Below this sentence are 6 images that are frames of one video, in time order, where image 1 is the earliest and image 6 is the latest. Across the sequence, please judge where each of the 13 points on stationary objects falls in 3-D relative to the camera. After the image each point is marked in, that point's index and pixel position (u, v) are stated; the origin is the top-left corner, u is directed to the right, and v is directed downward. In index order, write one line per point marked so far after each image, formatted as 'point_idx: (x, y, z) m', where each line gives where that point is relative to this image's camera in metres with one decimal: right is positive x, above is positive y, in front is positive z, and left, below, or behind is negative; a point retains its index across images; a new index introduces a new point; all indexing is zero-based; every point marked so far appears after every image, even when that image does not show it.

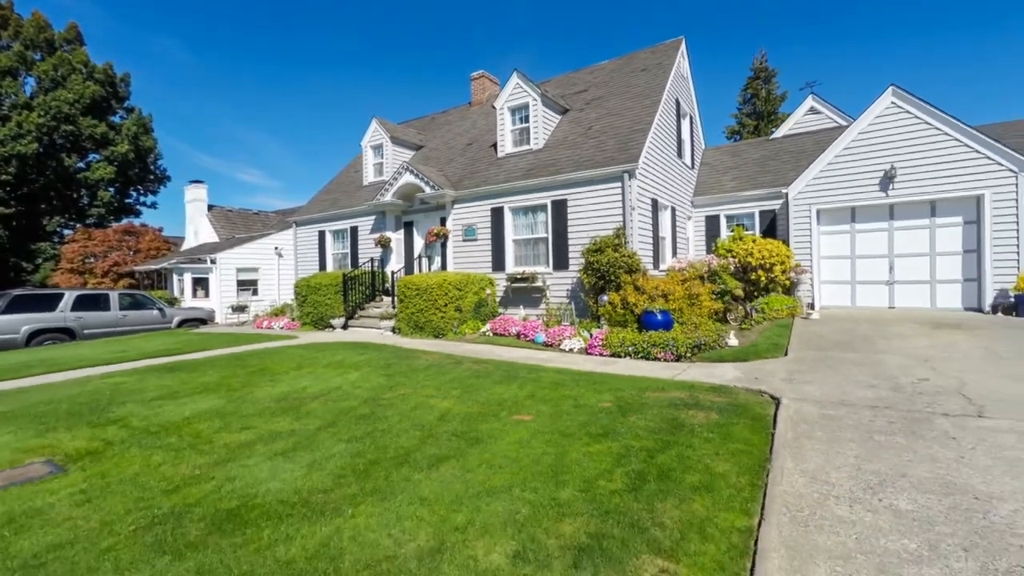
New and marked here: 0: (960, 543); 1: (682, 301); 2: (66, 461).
0: (+2.5, -1.4, +2.4) m
1: (+3.7, -0.3, +9.8) m
2: (-4.2, -1.6, +4.2) m
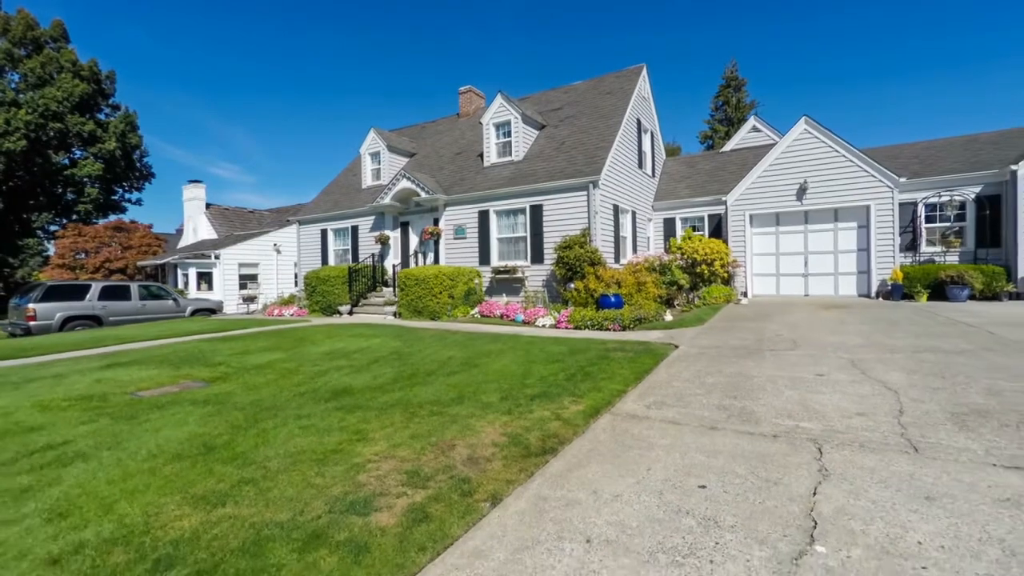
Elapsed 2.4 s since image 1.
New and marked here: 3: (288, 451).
0: (+2.3, -1.1, +4.9) m
1: (+3.3, 0.0, +12.3) m
2: (-4.4, -1.3, +6.4) m
3: (-1.8, -1.3, +3.4) m
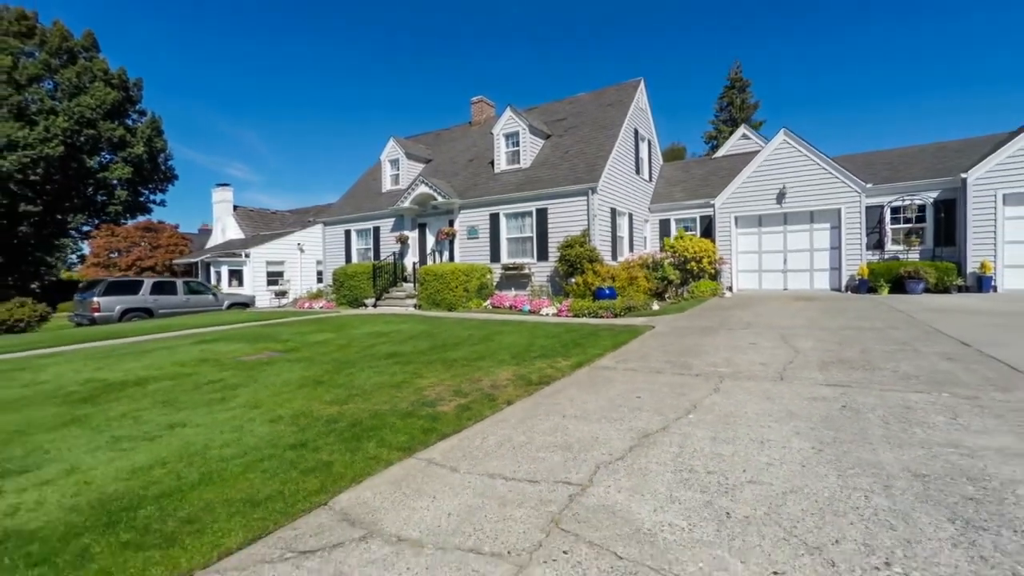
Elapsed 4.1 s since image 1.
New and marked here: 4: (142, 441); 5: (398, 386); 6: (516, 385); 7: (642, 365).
0: (+2.5, -0.9, +6.6) m
1: (+3.5, +0.2, +14.0) m
2: (-4.2, -1.1, +8.2) m
3: (-1.7, -1.1, +5.2) m
4: (-3.0, -1.2, +3.6) m
5: (-1.3, -1.1, +5.0) m
6: (0.0, -1.1, +5.1) m
7: (+1.7, -1.0, +5.9) m
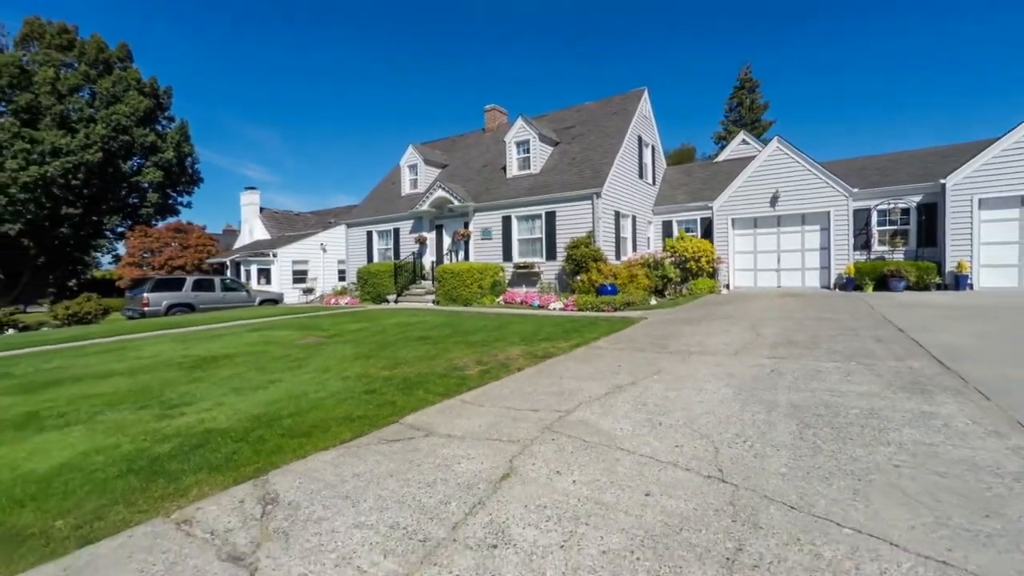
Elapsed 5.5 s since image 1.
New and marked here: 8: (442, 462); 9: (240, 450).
0: (+2.6, -0.9, +7.9) m
1: (+3.9, +0.3, +15.2) m
2: (-4.0, -1.0, +9.6) m
3: (-1.6, -1.0, +6.6) m
4: (-2.9, -1.2, +5.0) m
5: (-1.2, -1.0, +6.4) m
6: (+0.2, -1.0, +6.4) m
7: (+1.9, -0.9, +7.2) m
8: (-0.5, -1.2, +3.1) m
9: (-2.1, -1.2, +3.4) m
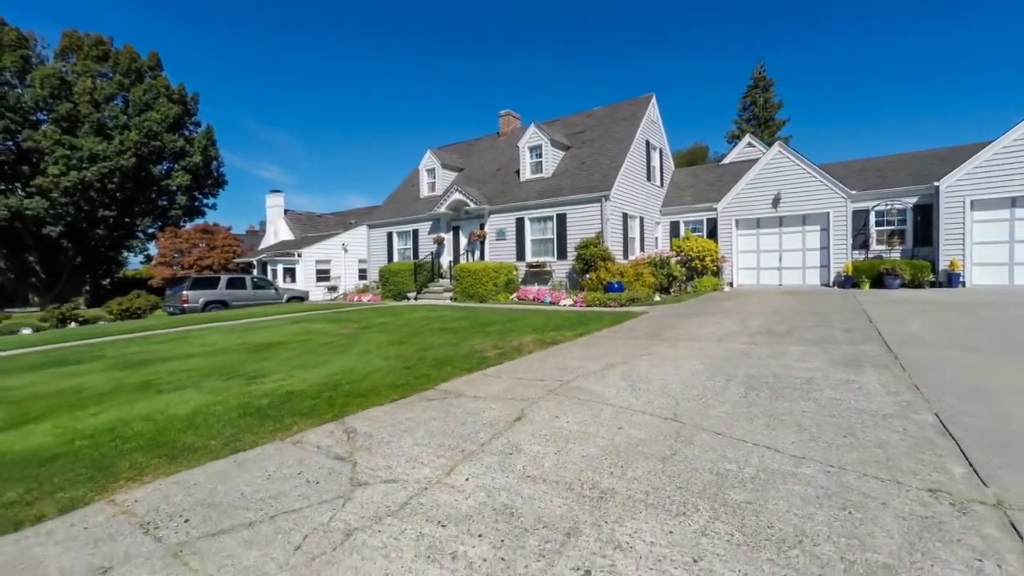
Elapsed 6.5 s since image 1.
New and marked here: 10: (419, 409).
0: (+2.9, -0.8, +8.8) m
1: (+4.4, +0.4, +16.2) m
2: (-3.7, -0.9, +10.8) m
3: (-1.4, -0.9, +7.7) m
4: (-2.7, -1.1, +6.1) m
5: (-1.0, -0.9, +7.5) m
6: (+0.4, -1.0, +7.5) m
7: (+2.1, -0.9, +8.2) m
8: (-0.4, -1.2, +4.2) m
9: (-2.0, -1.2, +4.5) m
10: (-0.9, -1.2, +4.3) m
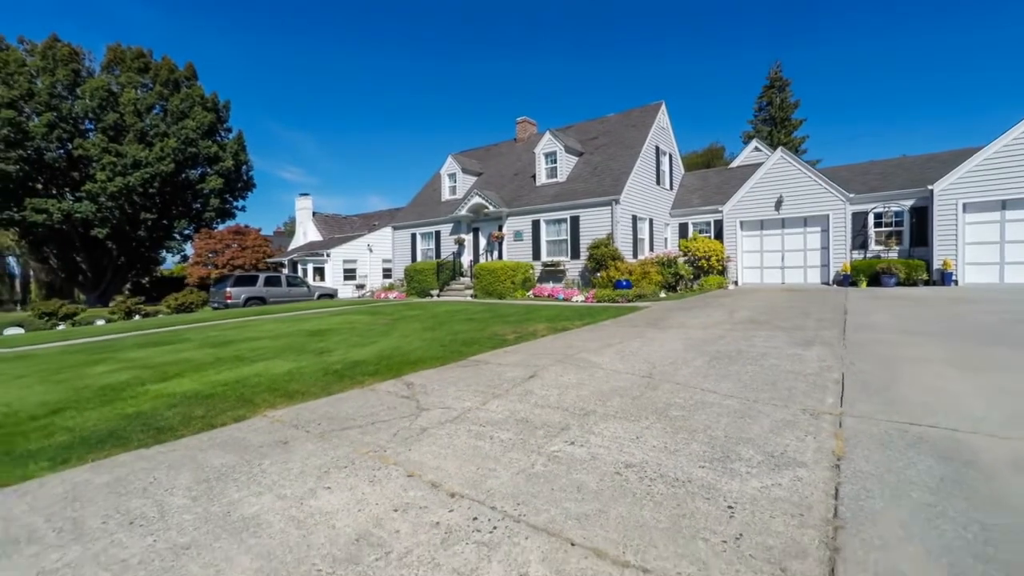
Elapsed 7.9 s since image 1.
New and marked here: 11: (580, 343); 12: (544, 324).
0: (+3.2, -0.7, +10.0) m
1: (+5.0, +0.5, +17.3) m
2: (-3.3, -0.8, +12.2) m
3: (-1.0, -0.8, +9.1) m
4: (-2.5, -1.0, +7.5) m
5: (-0.7, -0.8, +8.8) m
6: (+0.7, -0.8, +8.8) m
7: (+2.5, -0.8, +9.4) m
8: (-0.2, -1.1, +5.5) m
9: (-1.8, -1.1, +5.9) m
10: (-0.7, -1.1, +5.6) m
11: (+1.1, -0.9, +7.3) m
12: (+0.7, -0.8, +9.6) m
